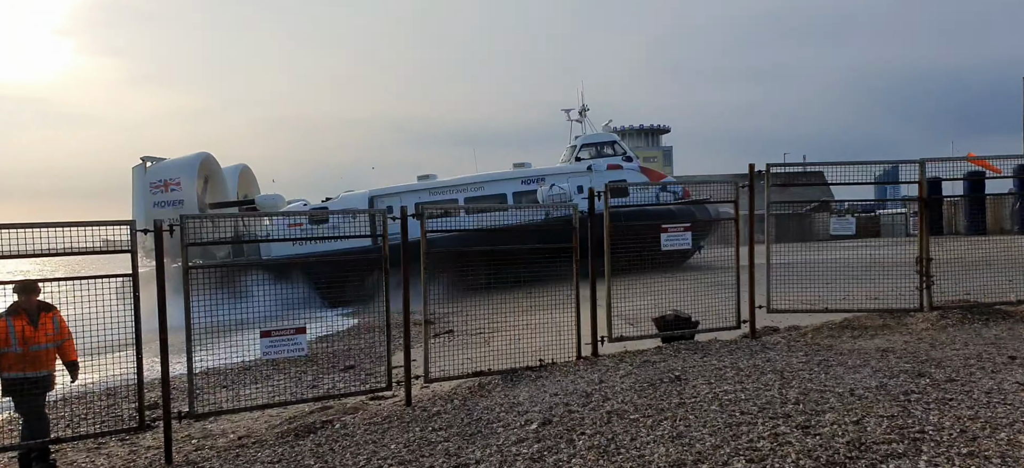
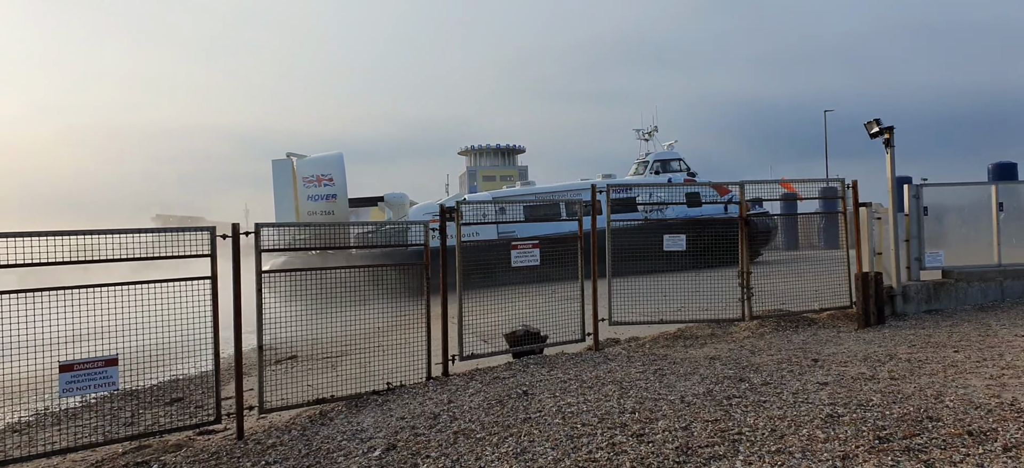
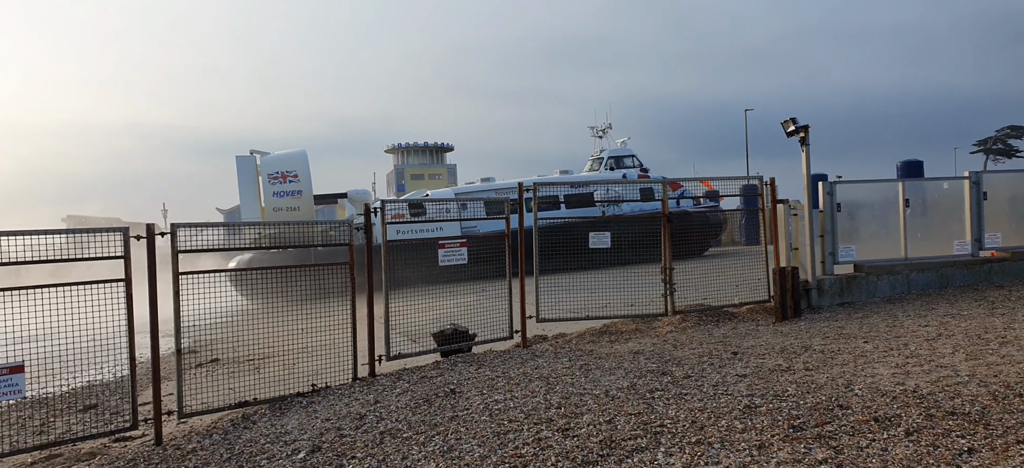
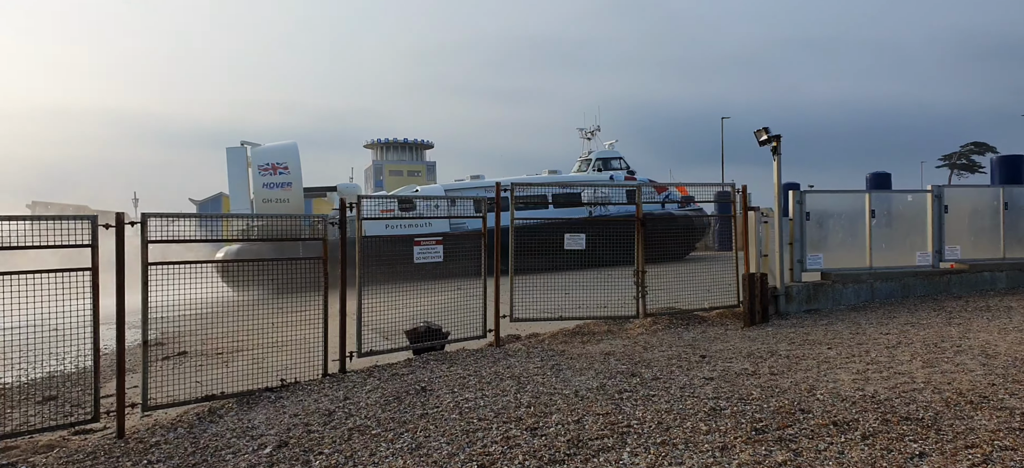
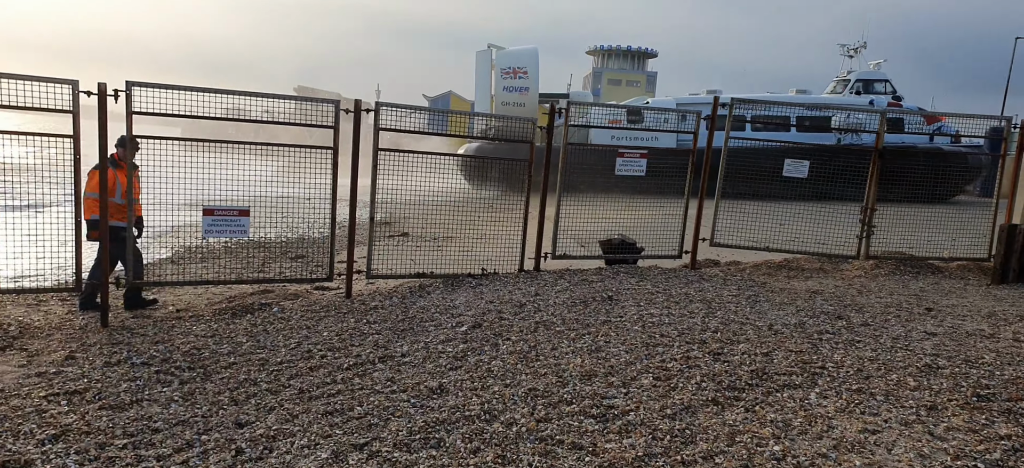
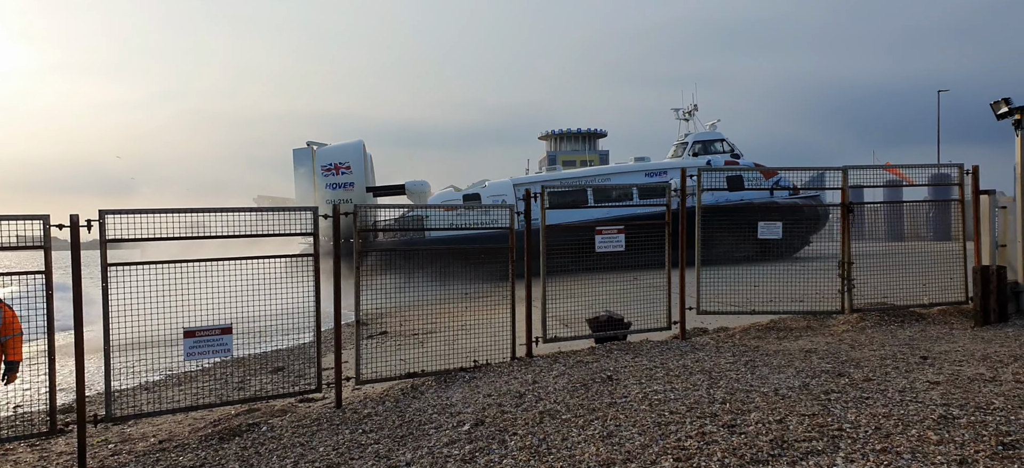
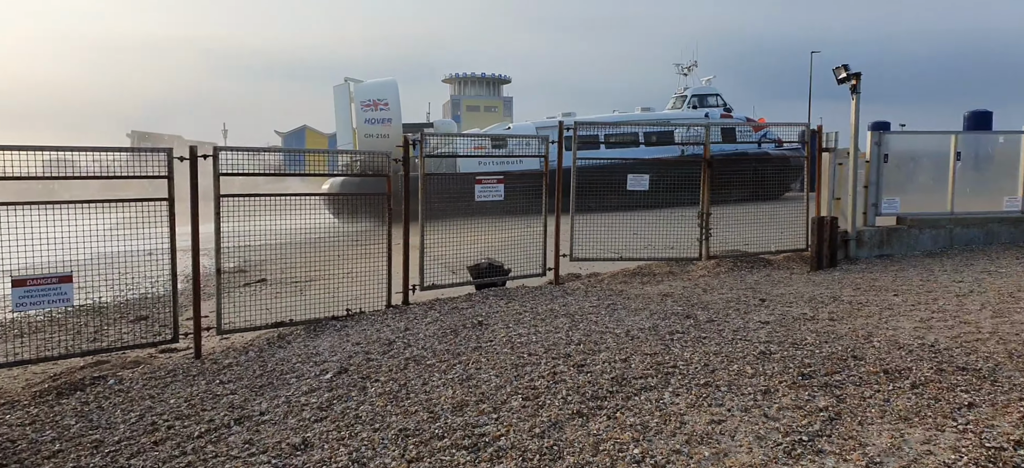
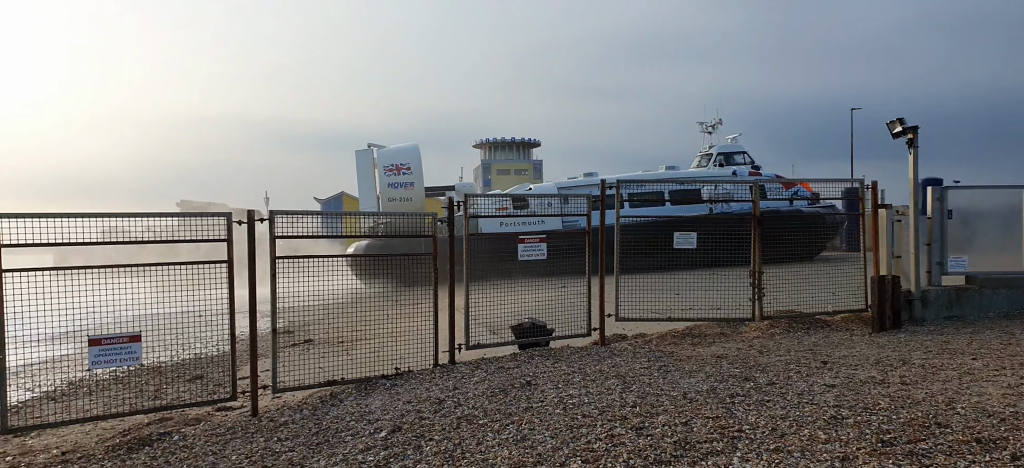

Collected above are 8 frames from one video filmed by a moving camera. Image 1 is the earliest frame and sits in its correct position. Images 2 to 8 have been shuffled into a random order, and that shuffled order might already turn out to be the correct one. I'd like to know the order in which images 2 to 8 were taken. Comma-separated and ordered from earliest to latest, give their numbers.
6, 2, 3, 4, 8, 5, 7
